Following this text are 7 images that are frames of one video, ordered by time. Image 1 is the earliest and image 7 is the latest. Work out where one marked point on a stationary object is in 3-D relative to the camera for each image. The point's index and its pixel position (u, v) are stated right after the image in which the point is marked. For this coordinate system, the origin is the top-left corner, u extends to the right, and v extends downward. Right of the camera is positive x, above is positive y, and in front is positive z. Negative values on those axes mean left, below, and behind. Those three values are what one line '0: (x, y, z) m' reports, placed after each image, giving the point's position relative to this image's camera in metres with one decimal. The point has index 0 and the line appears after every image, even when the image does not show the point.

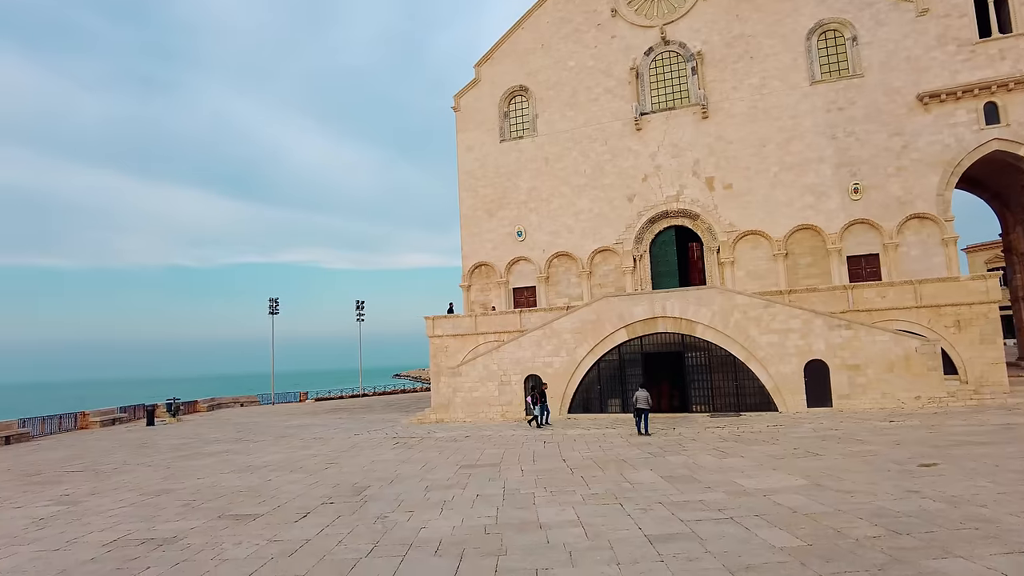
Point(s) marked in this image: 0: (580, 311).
0: (+1.9, -0.7, +17.9) m
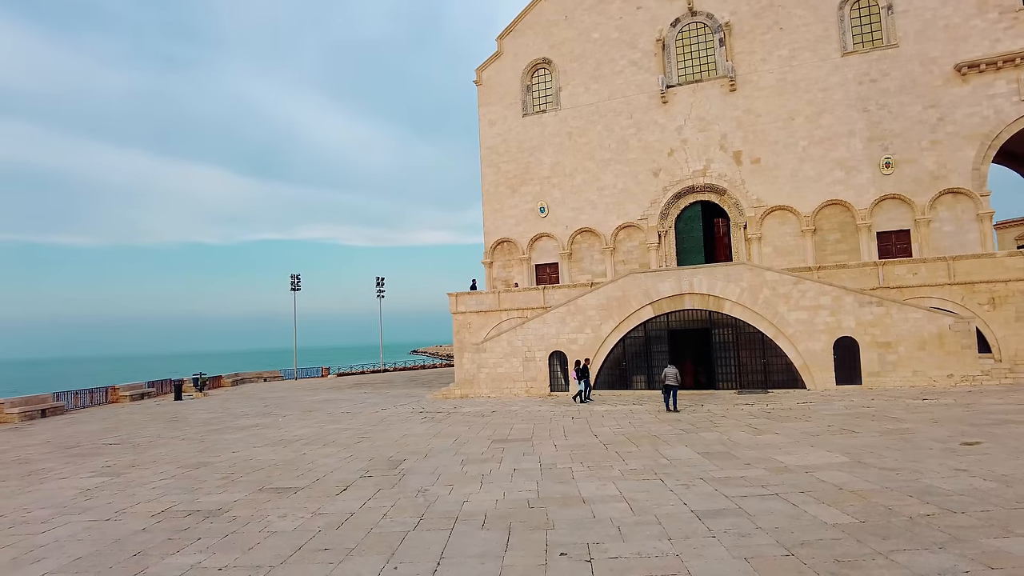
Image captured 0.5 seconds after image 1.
0: (+2.6, 0.0, +17.8) m
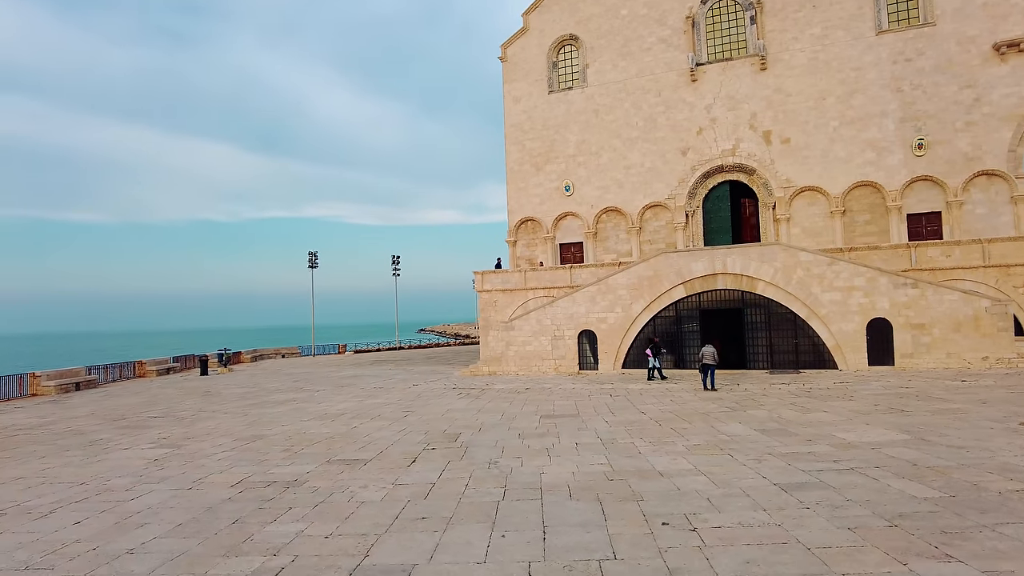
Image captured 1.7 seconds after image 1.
0: (+3.5, +0.6, +17.9) m
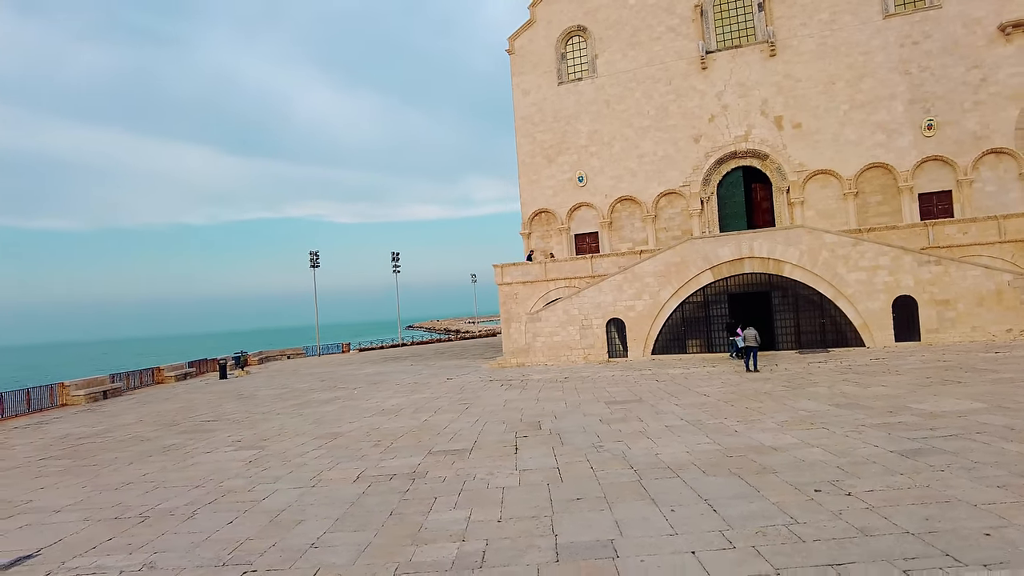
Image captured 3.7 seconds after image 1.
0: (+4.3, +0.9, +18.2) m
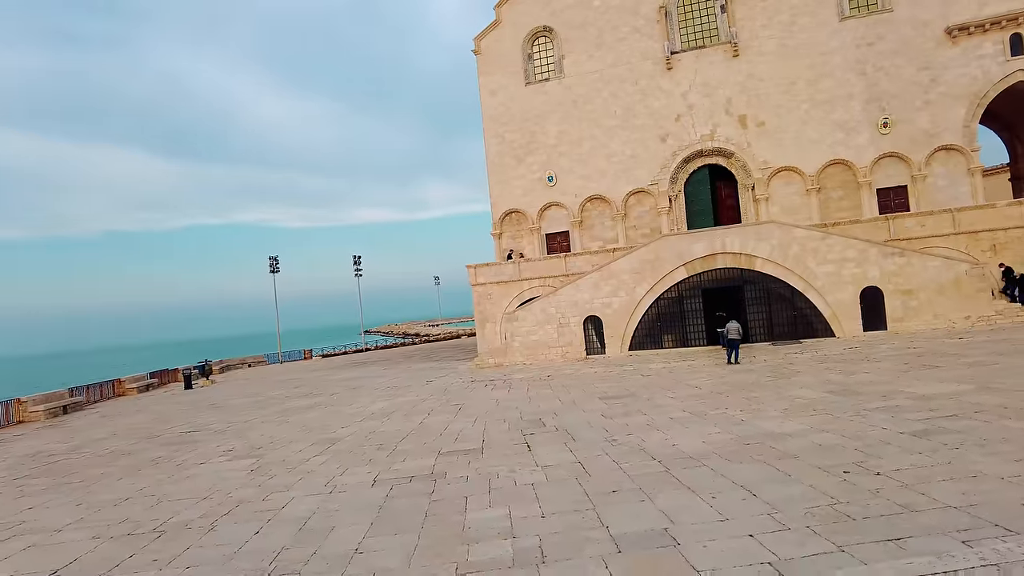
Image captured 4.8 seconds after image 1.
0: (+3.6, +1.0, +18.4) m
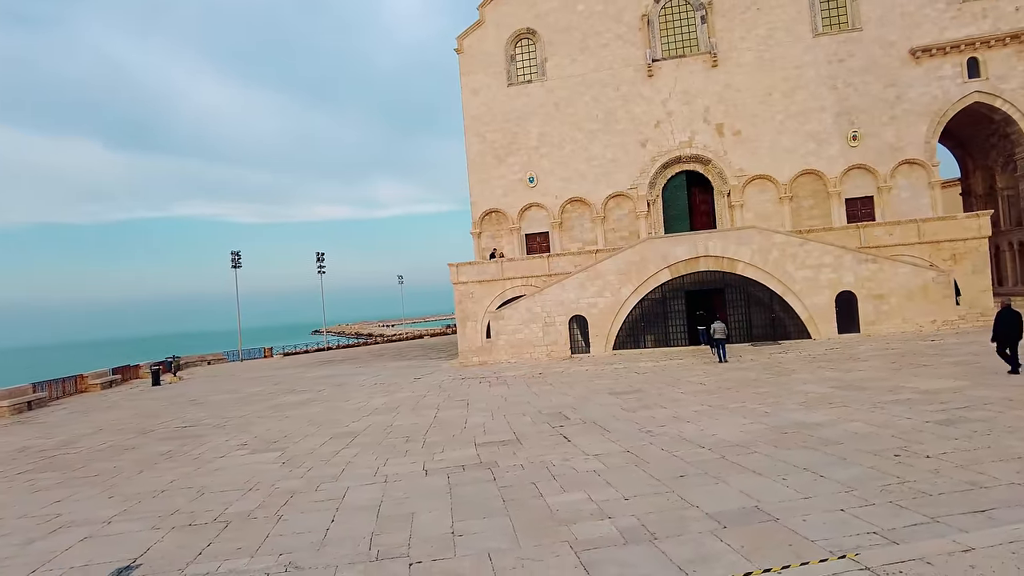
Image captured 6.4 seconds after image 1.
0: (+3.3, +1.0, +18.8) m
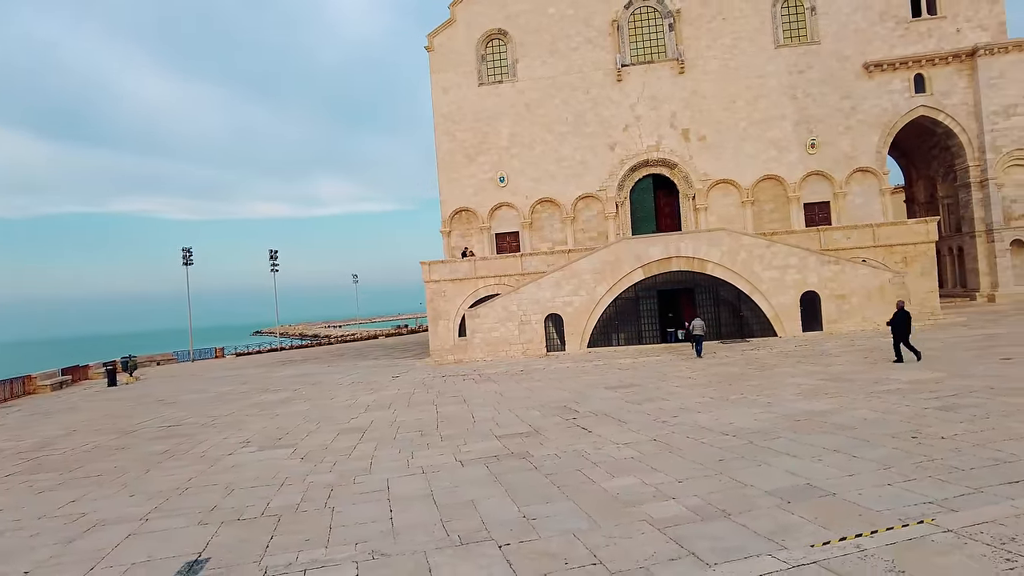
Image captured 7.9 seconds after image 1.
0: (+2.6, +1.0, +19.2) m
